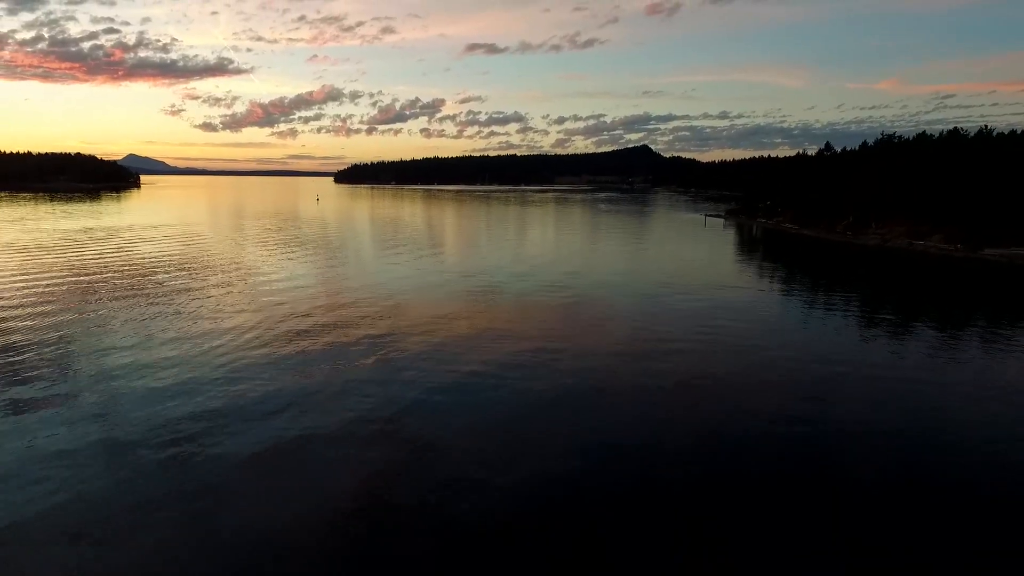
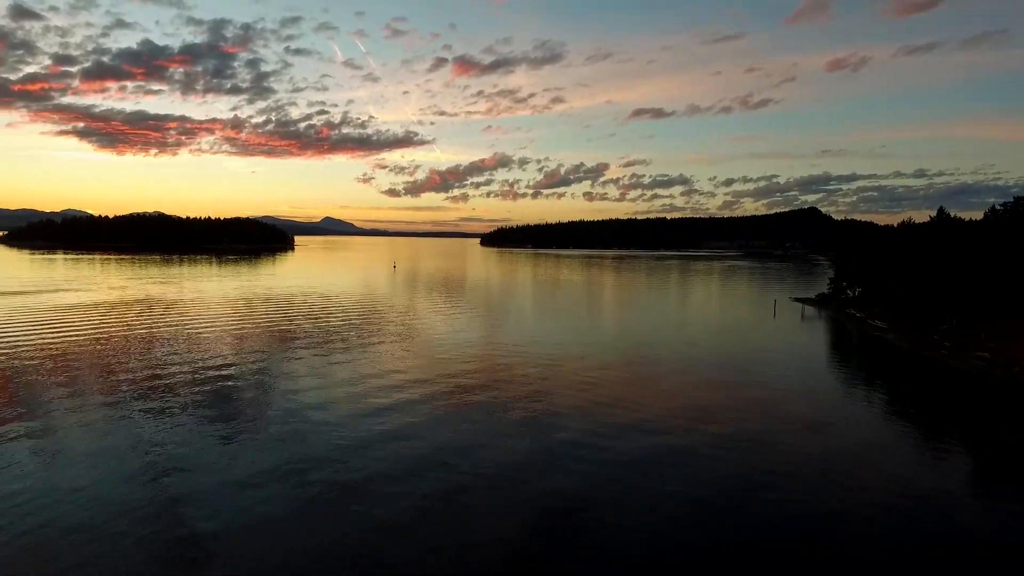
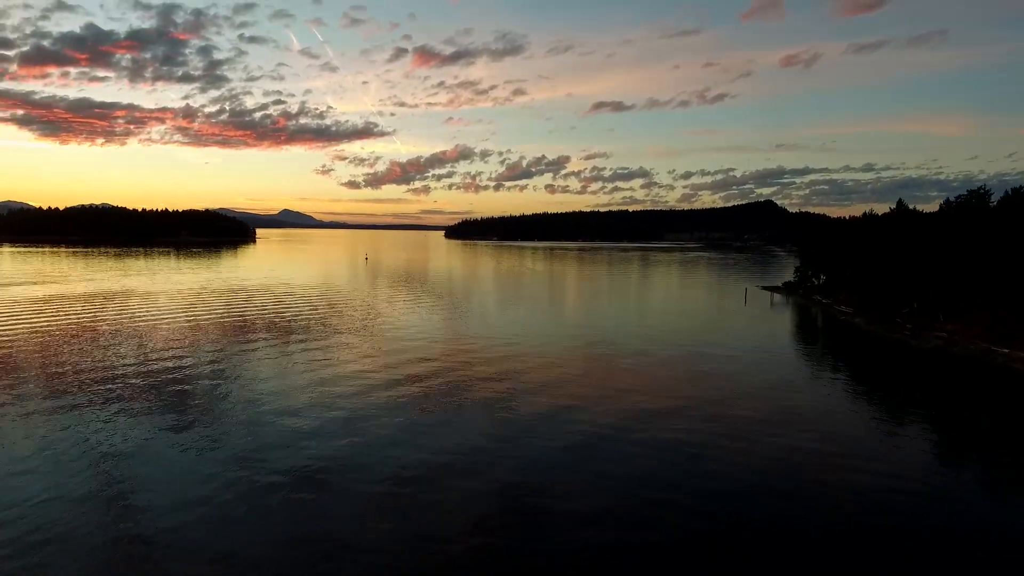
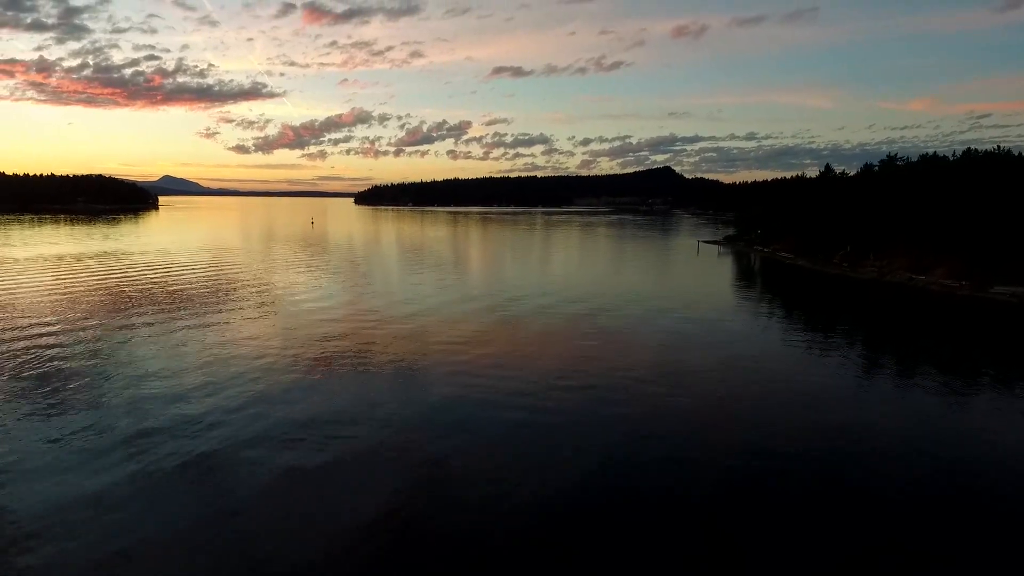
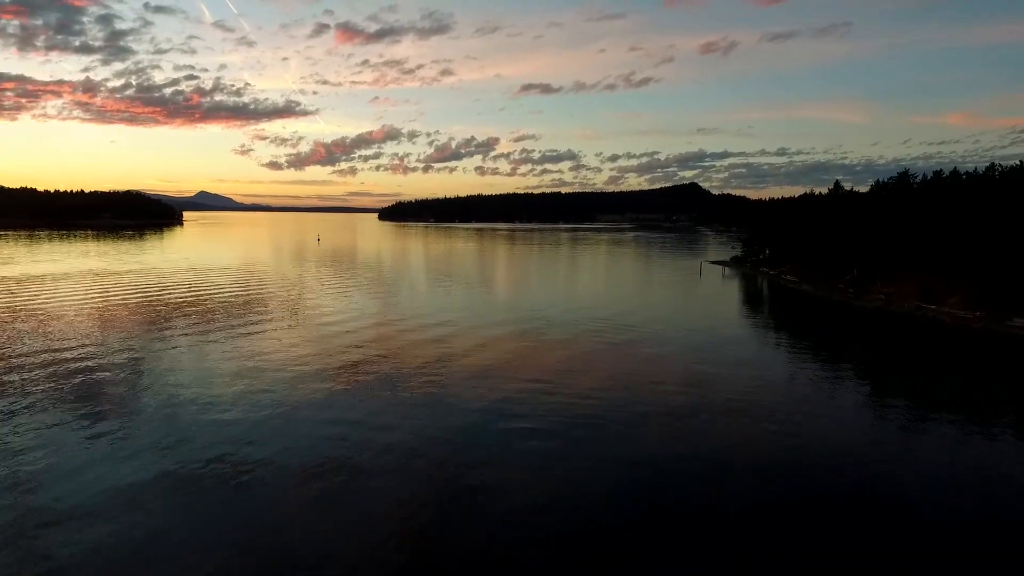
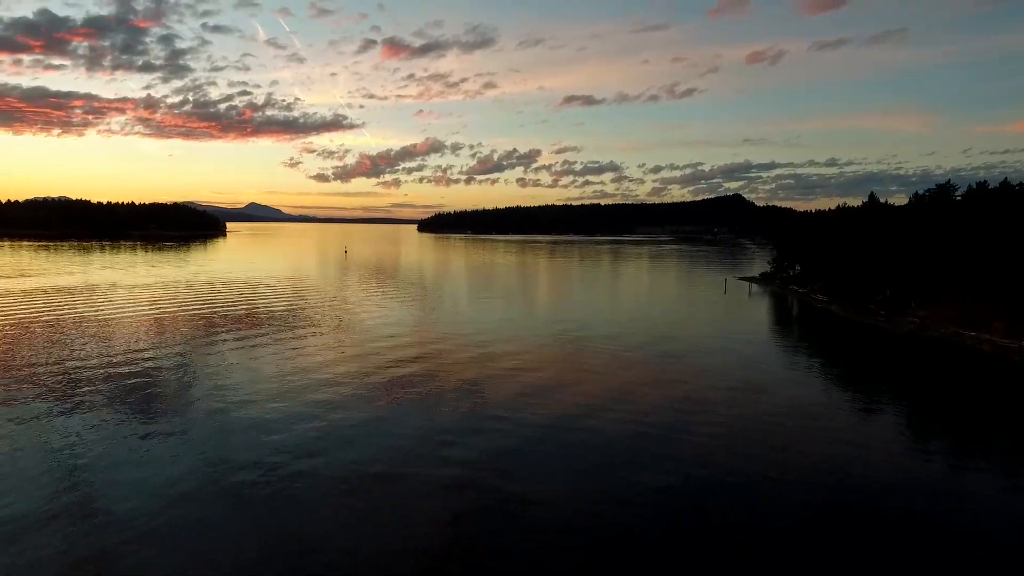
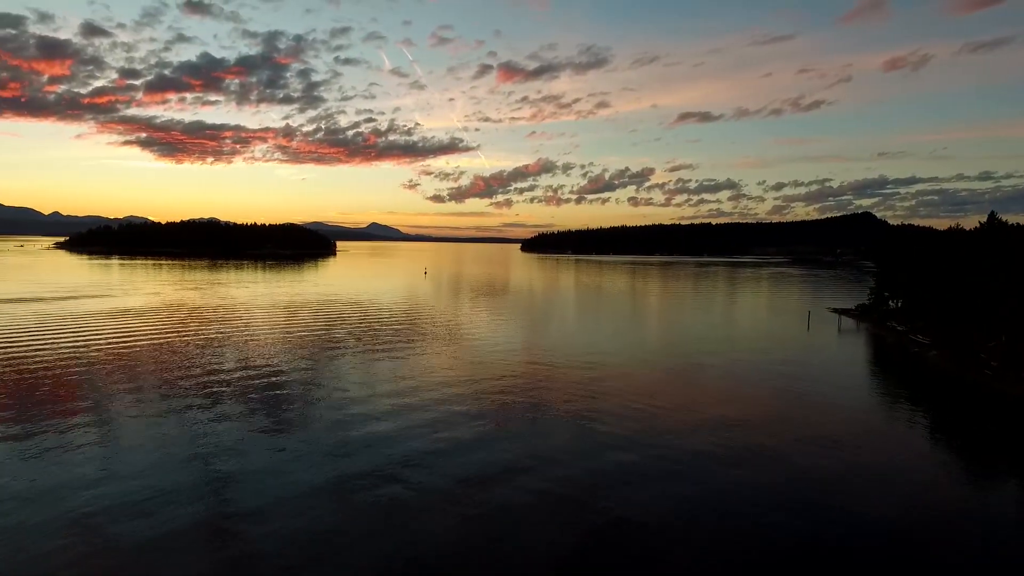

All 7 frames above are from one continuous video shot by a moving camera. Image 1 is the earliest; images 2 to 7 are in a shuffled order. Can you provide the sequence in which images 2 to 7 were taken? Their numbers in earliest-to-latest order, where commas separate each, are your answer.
4, 5, 6, 3, 2, 7
